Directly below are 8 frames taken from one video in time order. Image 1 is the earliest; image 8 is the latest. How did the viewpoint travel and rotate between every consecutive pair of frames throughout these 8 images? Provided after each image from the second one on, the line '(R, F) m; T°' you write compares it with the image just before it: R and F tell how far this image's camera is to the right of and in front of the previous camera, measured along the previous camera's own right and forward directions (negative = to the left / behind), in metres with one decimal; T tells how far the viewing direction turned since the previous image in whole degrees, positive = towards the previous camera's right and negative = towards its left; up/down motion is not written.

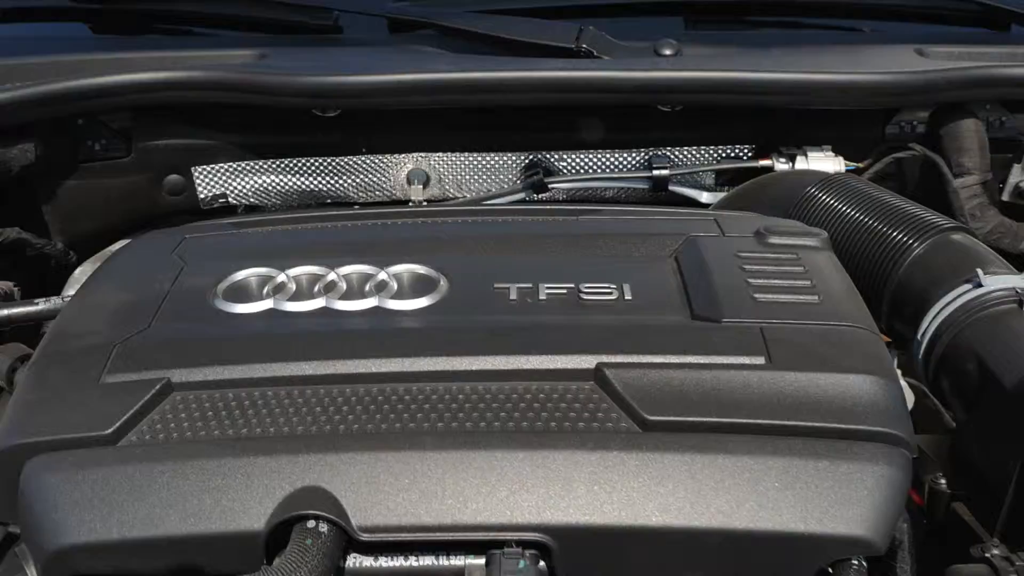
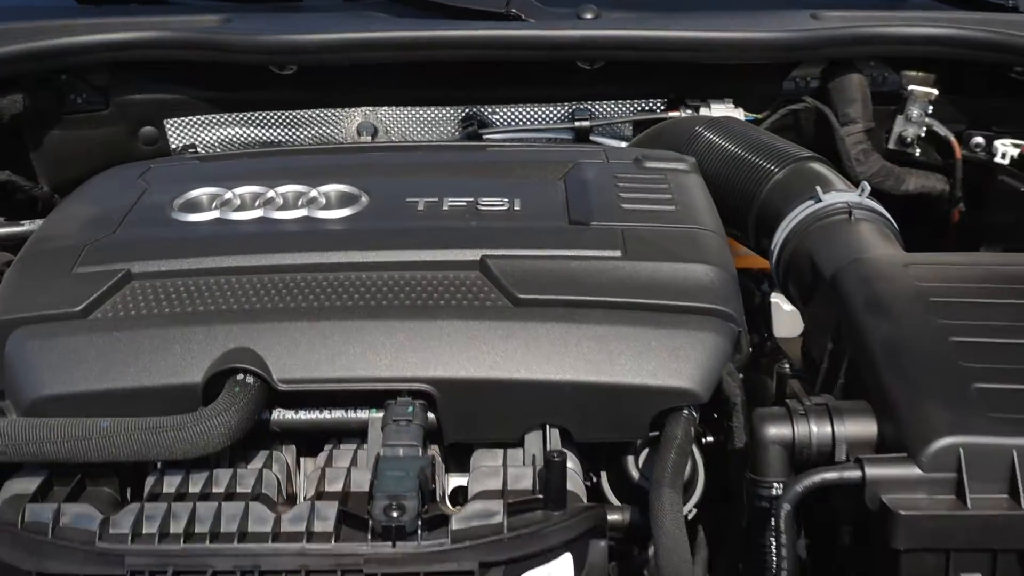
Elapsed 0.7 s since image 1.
(+0.1, -0.1) m; 0°
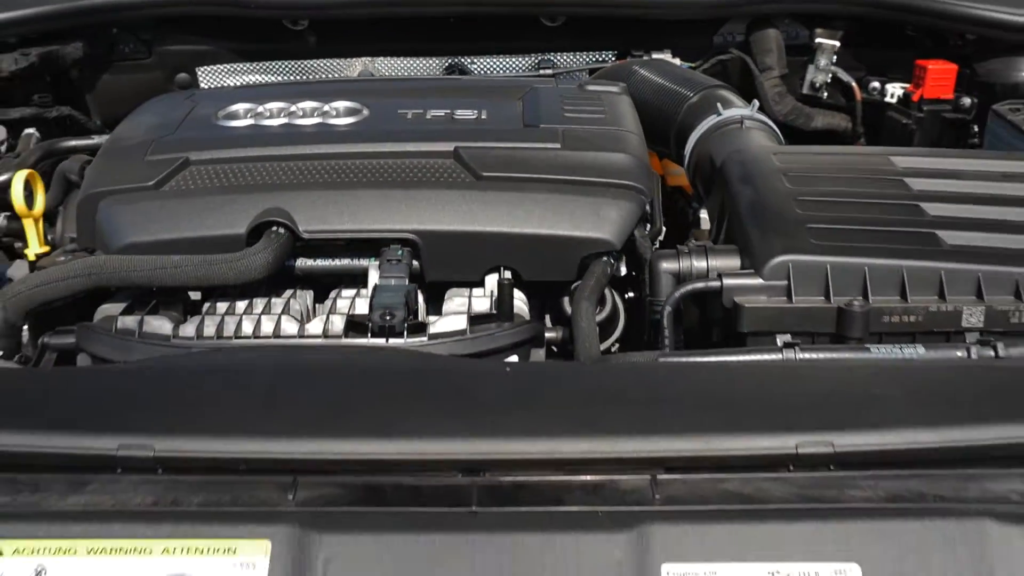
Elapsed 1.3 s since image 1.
(0.0, -0.2) m; 0°
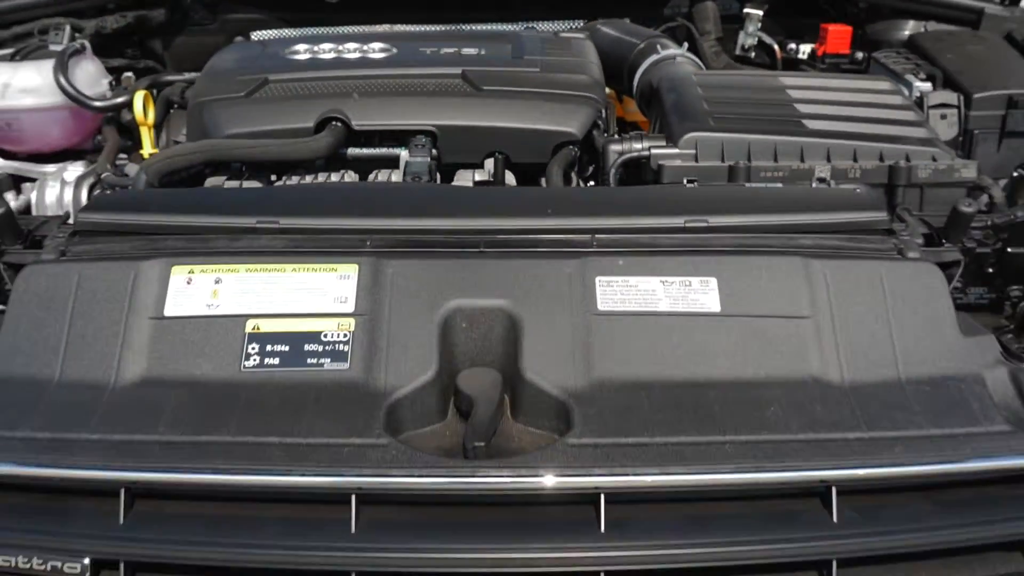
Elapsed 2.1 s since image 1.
(0.0, -0.4) m; +1°
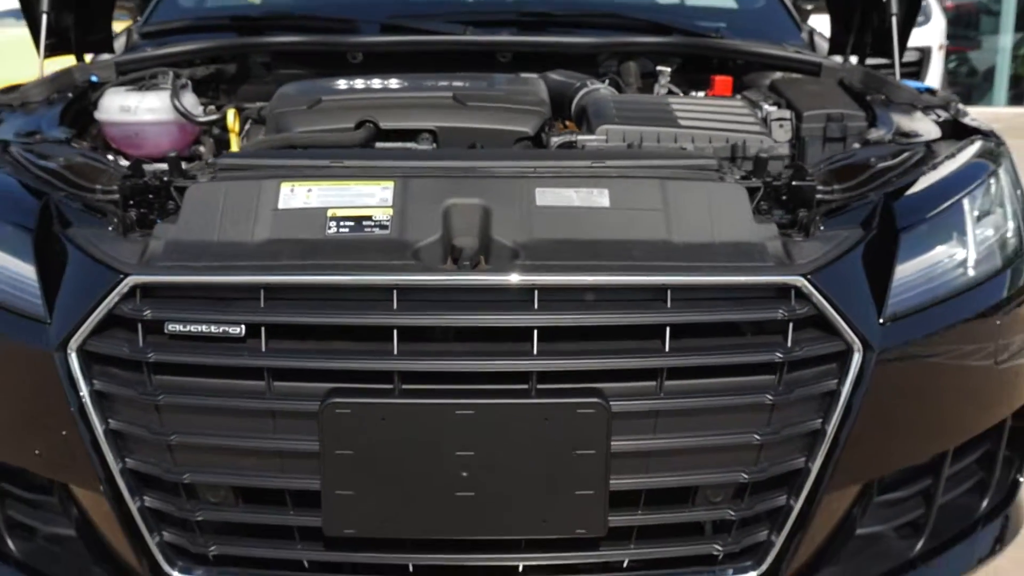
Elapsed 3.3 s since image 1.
(0.0, -0.6) m; +1°
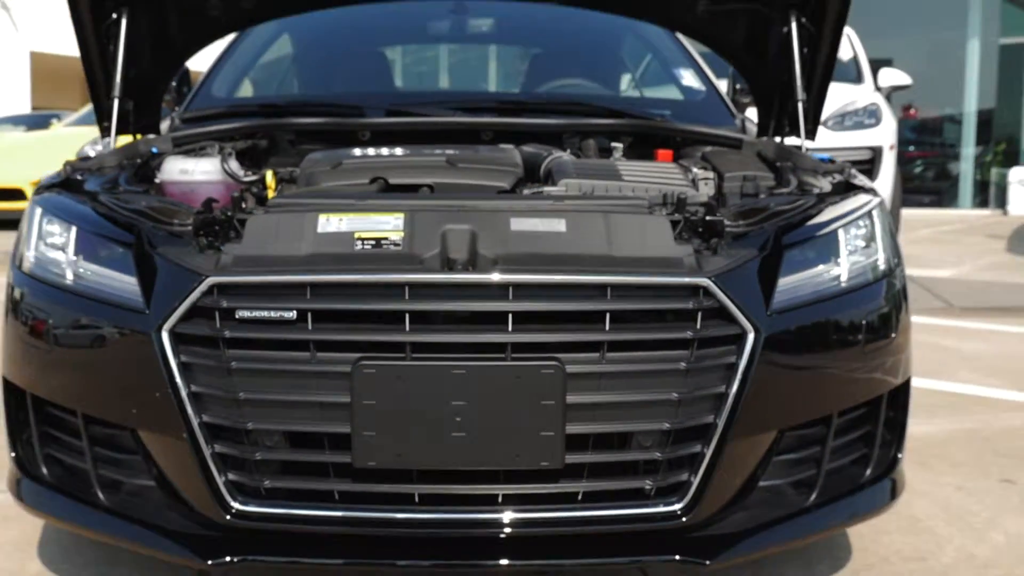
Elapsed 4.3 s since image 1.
(0.0, -0.5) m; +1°
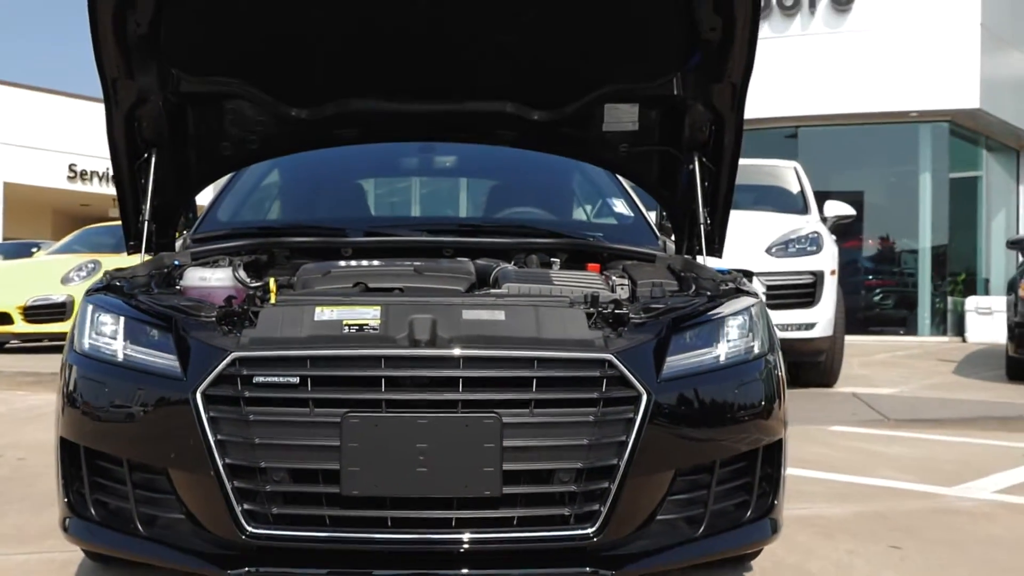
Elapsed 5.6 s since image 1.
(0.0, -0.6) m; +2°
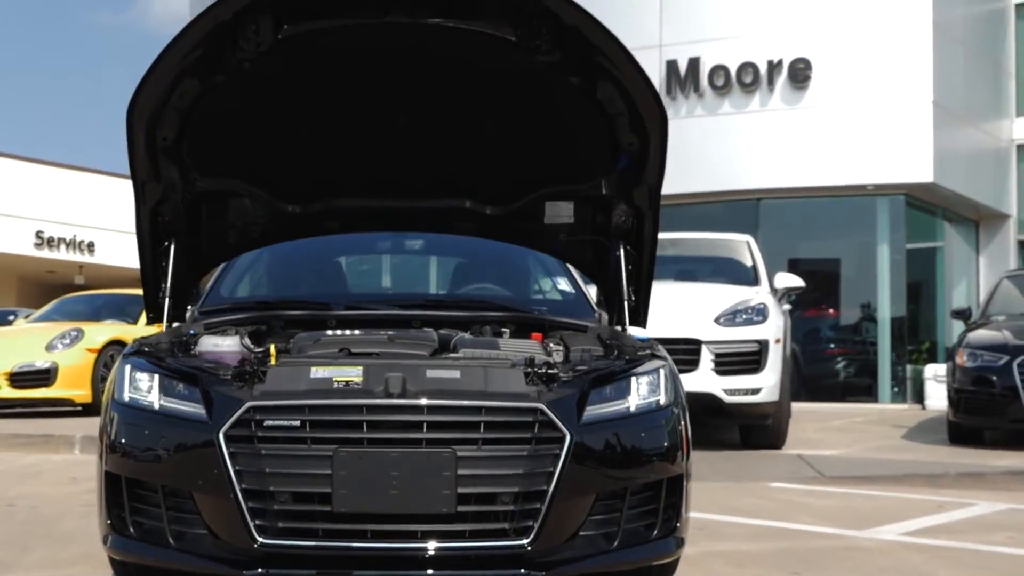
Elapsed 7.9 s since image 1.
(0.0, -0.8) m; +2°
